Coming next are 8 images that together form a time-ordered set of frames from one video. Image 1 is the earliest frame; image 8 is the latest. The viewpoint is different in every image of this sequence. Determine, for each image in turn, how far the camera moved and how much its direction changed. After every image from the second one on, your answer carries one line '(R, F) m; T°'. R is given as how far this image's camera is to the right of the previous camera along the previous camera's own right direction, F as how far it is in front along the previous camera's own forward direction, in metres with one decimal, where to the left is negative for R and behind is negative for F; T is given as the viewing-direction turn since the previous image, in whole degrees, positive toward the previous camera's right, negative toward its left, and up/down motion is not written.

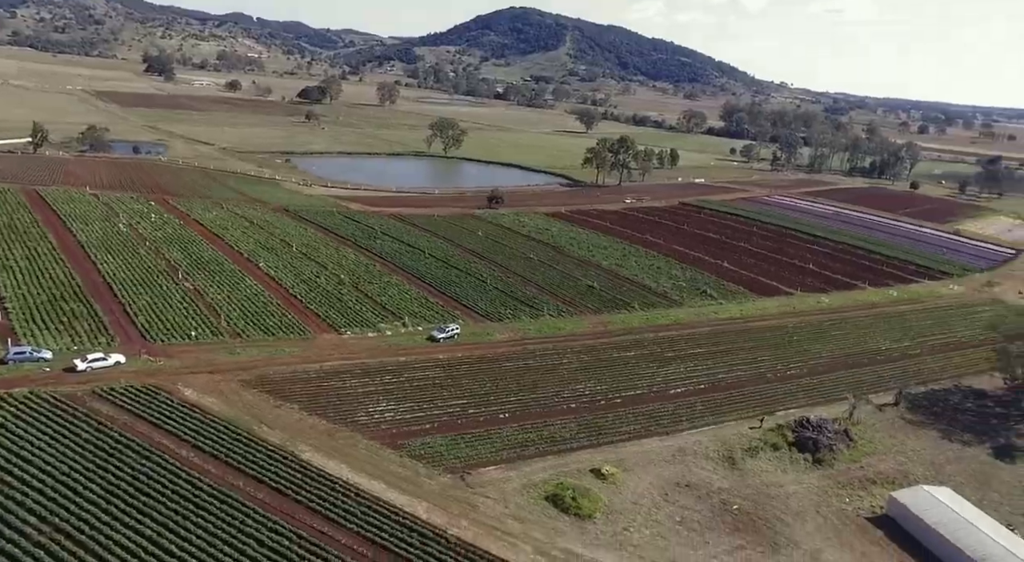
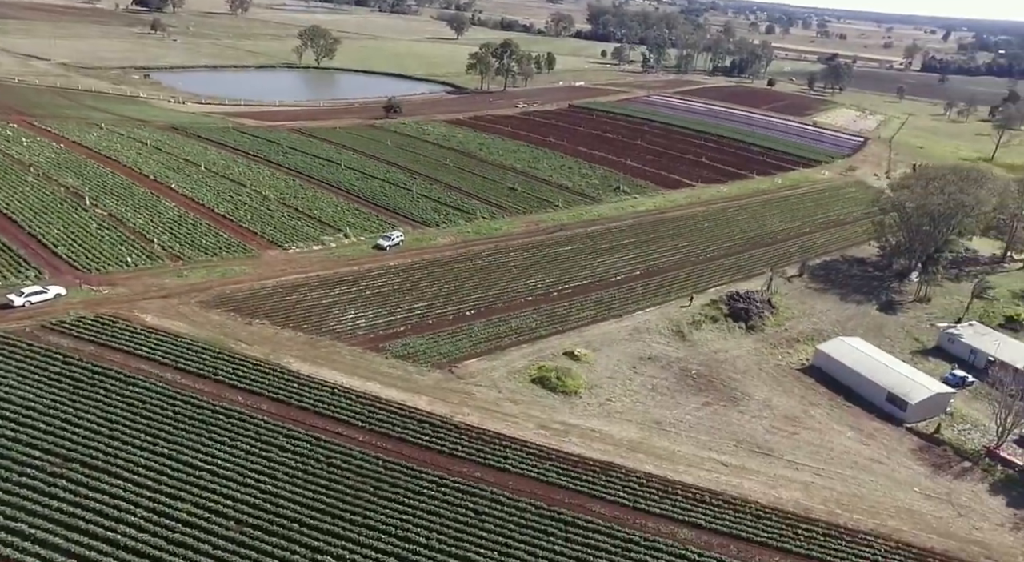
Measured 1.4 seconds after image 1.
(-7.3, -2.9) m; +11°
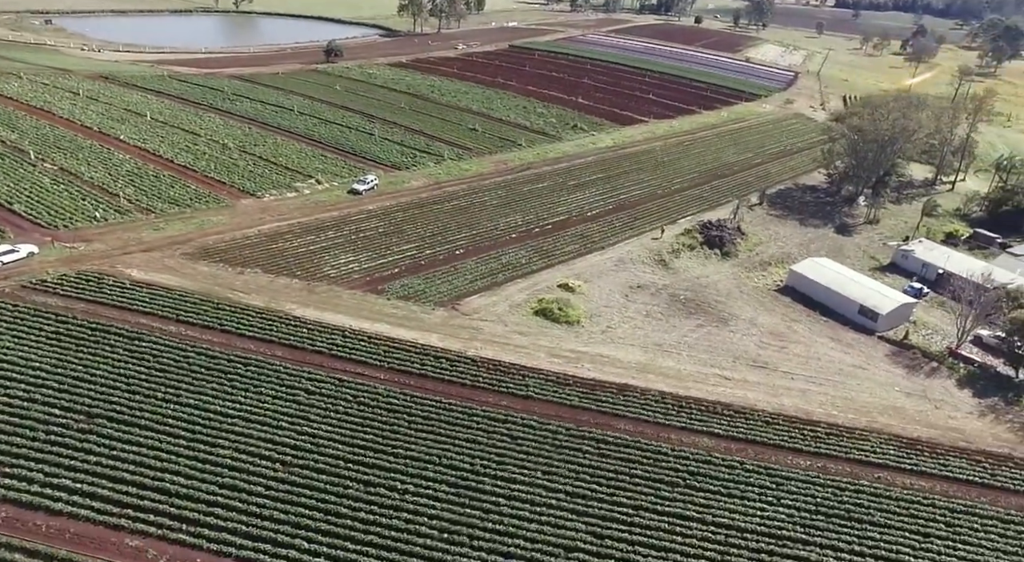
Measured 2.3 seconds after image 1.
(-5.5, -1.4) m; +7°
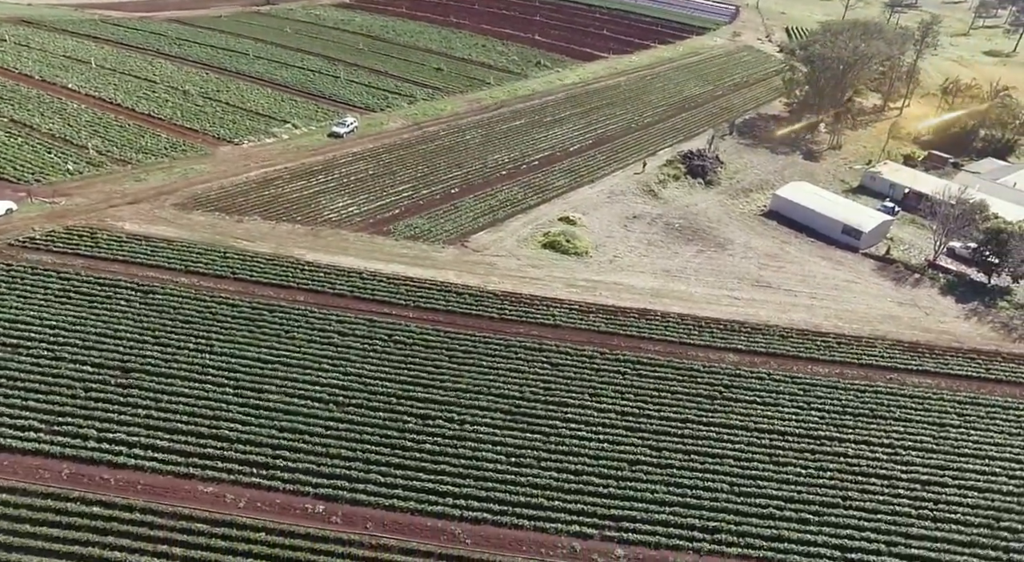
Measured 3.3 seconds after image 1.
(-6.1, -0.7) m; +7°
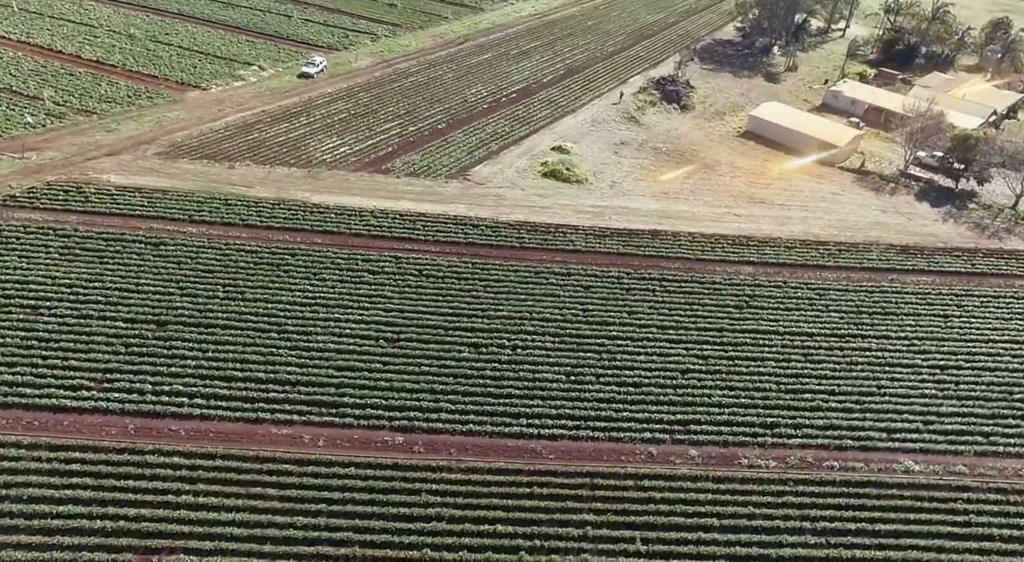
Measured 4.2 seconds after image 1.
(-6.4, -0.3) m; +7°
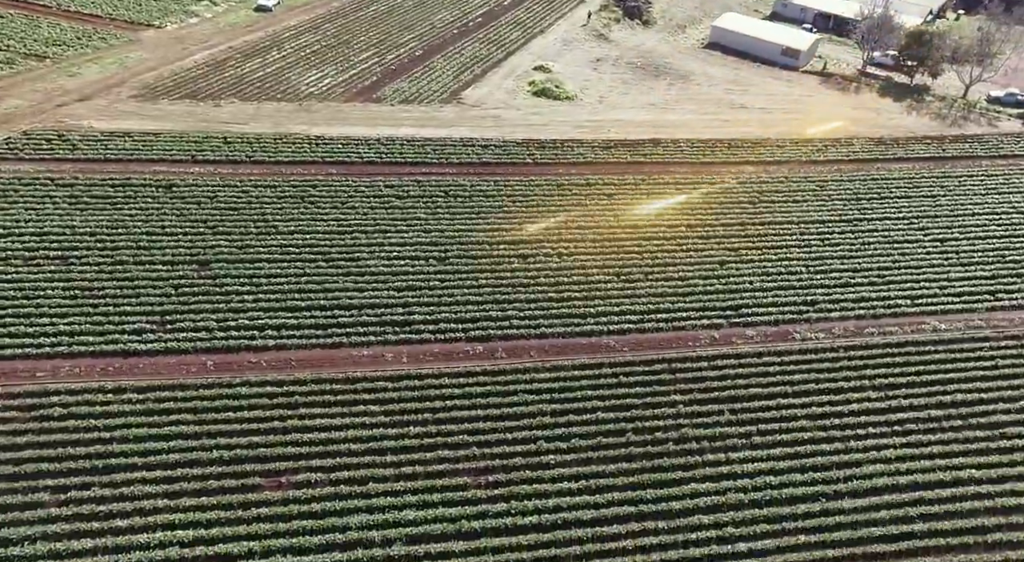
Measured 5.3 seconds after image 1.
(-7.0, -0.9) m; +8°
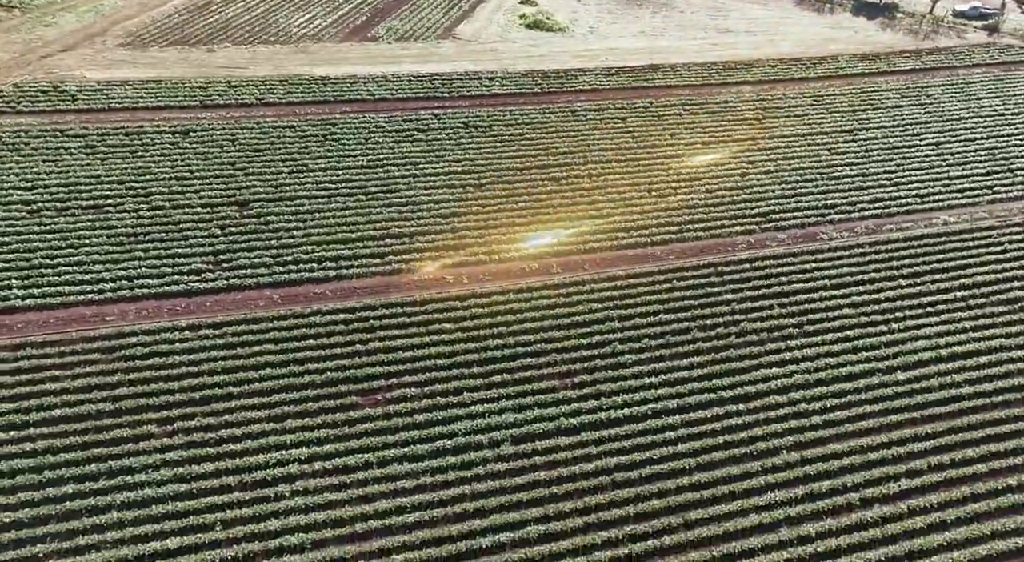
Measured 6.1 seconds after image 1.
(-5.3, -1.1) m; +5°
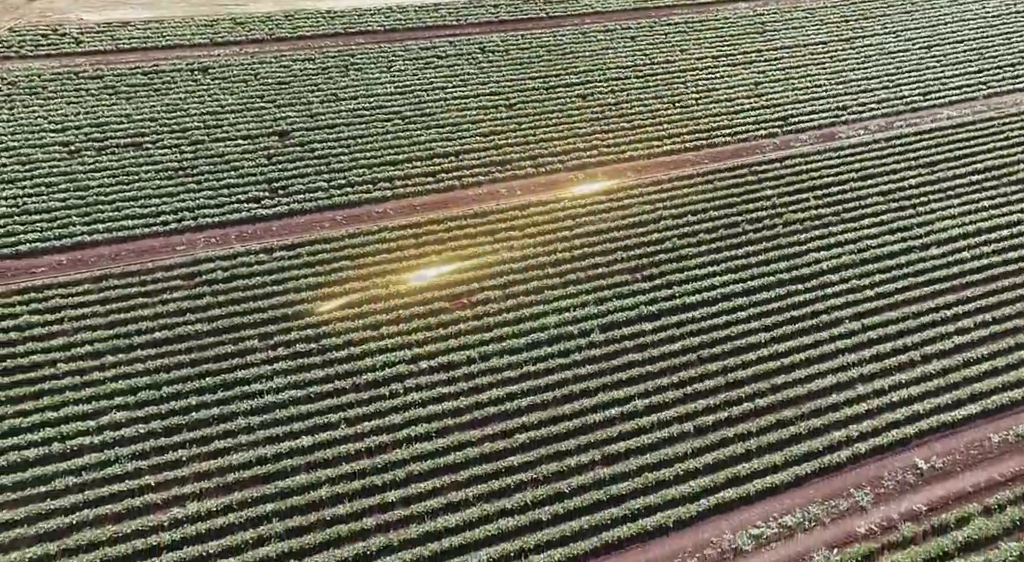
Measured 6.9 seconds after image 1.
(-5.1, -1.3) m; +5°
